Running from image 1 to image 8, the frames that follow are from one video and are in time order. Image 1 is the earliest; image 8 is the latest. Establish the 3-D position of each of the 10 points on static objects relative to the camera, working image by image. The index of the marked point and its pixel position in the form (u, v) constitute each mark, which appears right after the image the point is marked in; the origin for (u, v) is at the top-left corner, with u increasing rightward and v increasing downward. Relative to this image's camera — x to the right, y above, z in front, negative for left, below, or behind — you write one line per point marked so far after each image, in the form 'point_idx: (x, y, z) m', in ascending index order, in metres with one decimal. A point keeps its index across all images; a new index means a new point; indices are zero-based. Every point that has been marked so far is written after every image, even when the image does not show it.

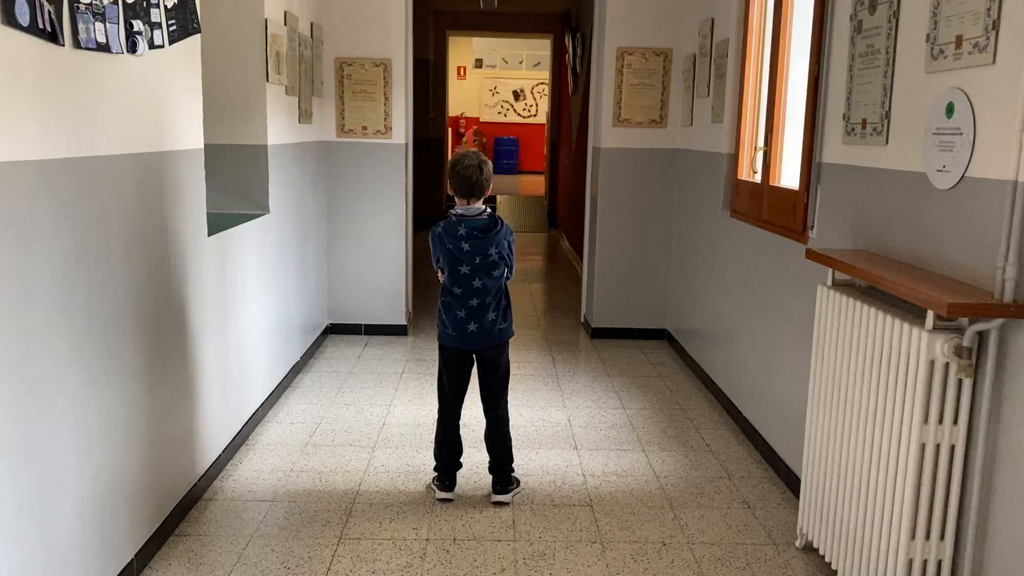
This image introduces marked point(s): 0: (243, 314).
0: (-1.0, -0.1, +3.3) m
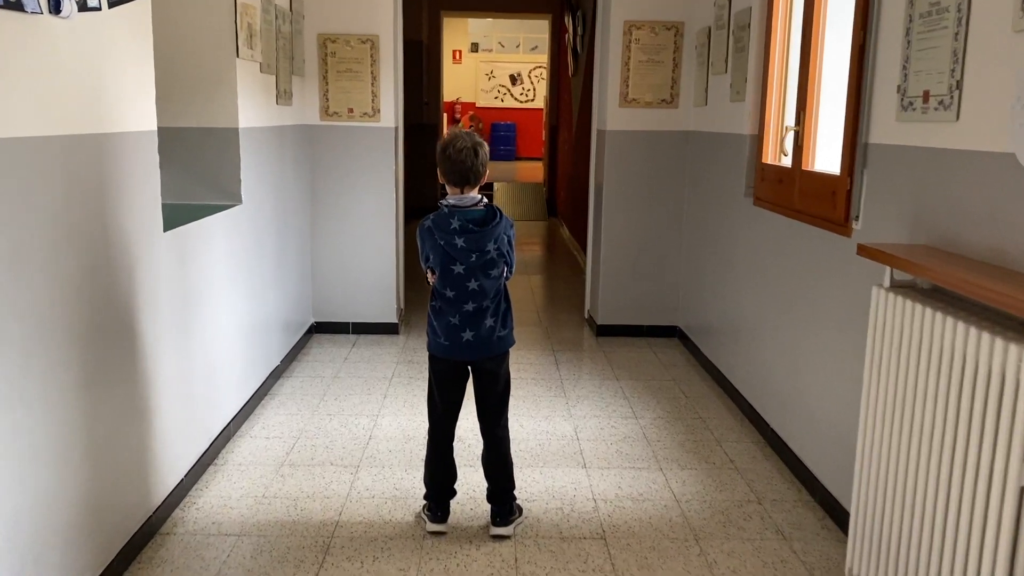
0: (-1.0, -0.1, +3.0) m
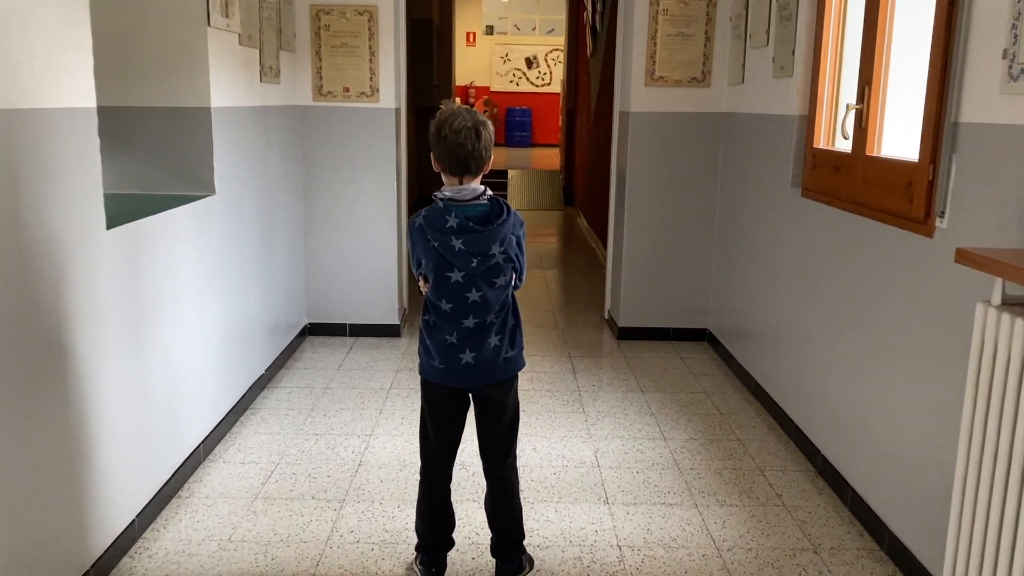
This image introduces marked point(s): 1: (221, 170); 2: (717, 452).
0: (-1.0, -0.1, +2.6) m
1: (-1.0, +0.4, +2.9) m
2: (+0.7, -0.5, +2.9) m
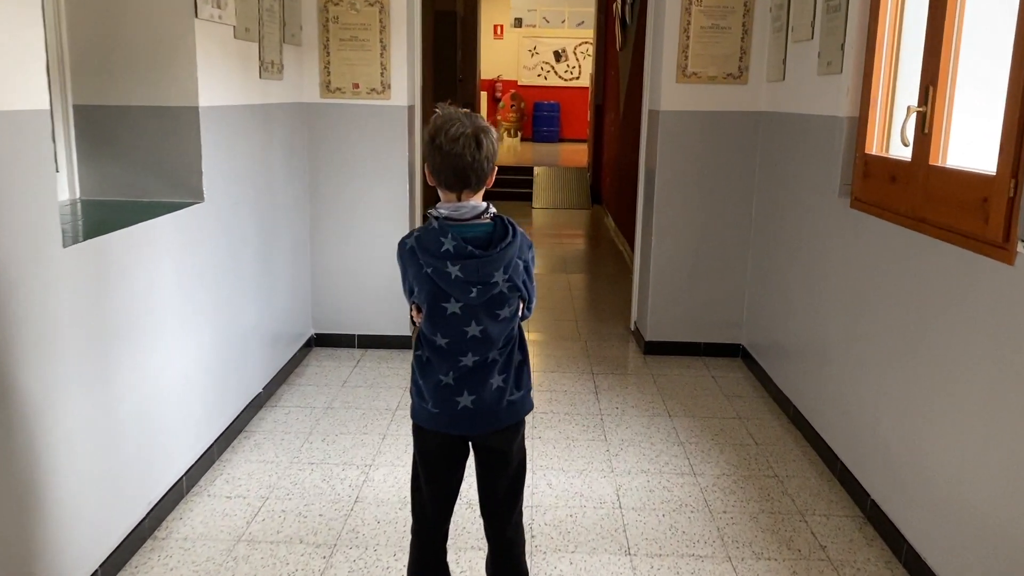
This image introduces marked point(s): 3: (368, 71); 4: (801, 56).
0: (-1.0, -0.2, +2.3) m
1: (-0.9, +0.3, +2.7) m
2: (+0.7, -0.6, +2.6) m
3: (-0.6, +0.9, +3.7) m
4: (+1.0, +0.8, +3.2) m
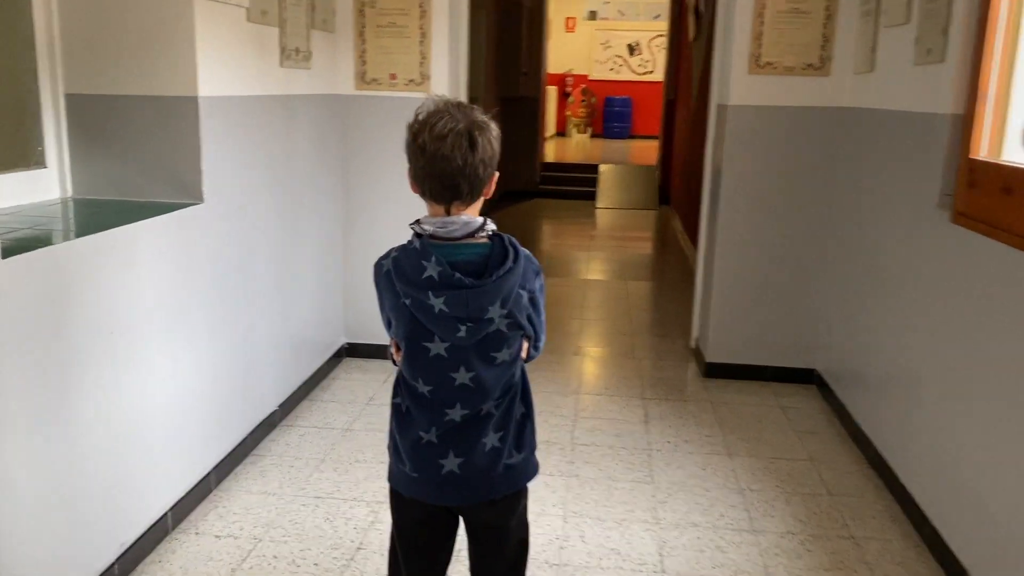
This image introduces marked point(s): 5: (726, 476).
0: (-0.9, -0.2, +2.1) m
1: (-0.8, +0.3, +2.4) m
2: (+0.8, -0.7, +2.2) m
3: (-0.4, +0.9, +3.4) m
4: (+1.2, +0.8, +2.7) m
5: (+0.6, -0.6, +2.6) m
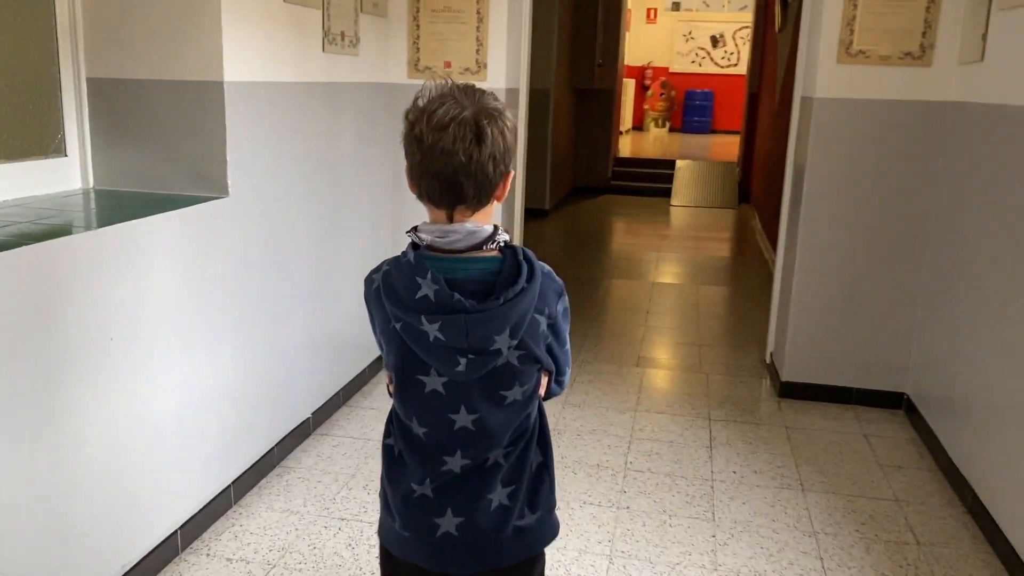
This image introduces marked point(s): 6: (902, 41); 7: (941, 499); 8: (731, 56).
0: (-0.8, -0.2, +1.9) m
1: (-0.7, +0.3, +2.3) m
2: (+0.8, -0.7, +1.9) m
3: (-0.2, +0.9, +3.2) m
4: (+1.3, +0.7, +2.4) m
5: (+0.8, -0.6, +2.3) m
6: (+1.3, +0.8, +2.9) m
7: (+1.2, -0.6, +2.5) m
8: (+3.1, +3.3, +12.5) m
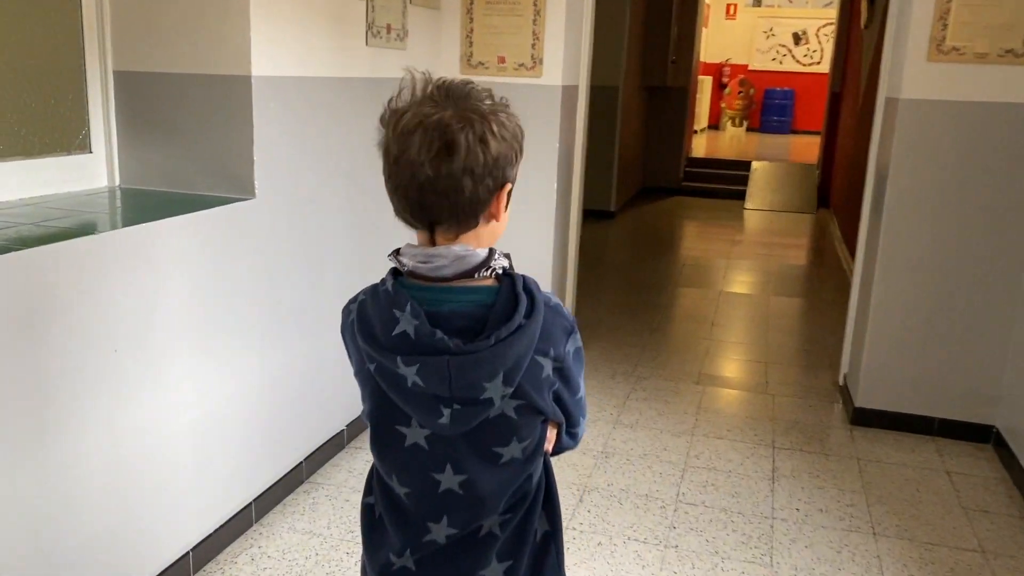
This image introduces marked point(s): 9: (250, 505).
0: (-0.7, -0.2, +1.8) m
1: (-0.6, +0.3, +2.1) m
2: (+0.9, -0.8, +1.6) m
3: (0.0, +0.8, +3.0) m
4: (+1.5, +0.6, +2.1) m
5: (+0.8, -0.6, +2.1) m
6: (+1.4, +0.7, +2.6) m
7: (+1.3, -0.6, +2.2) m
8: (+4.1, +3.2, +12.0) m
9: (-0.6, -0.5, +2.2) m
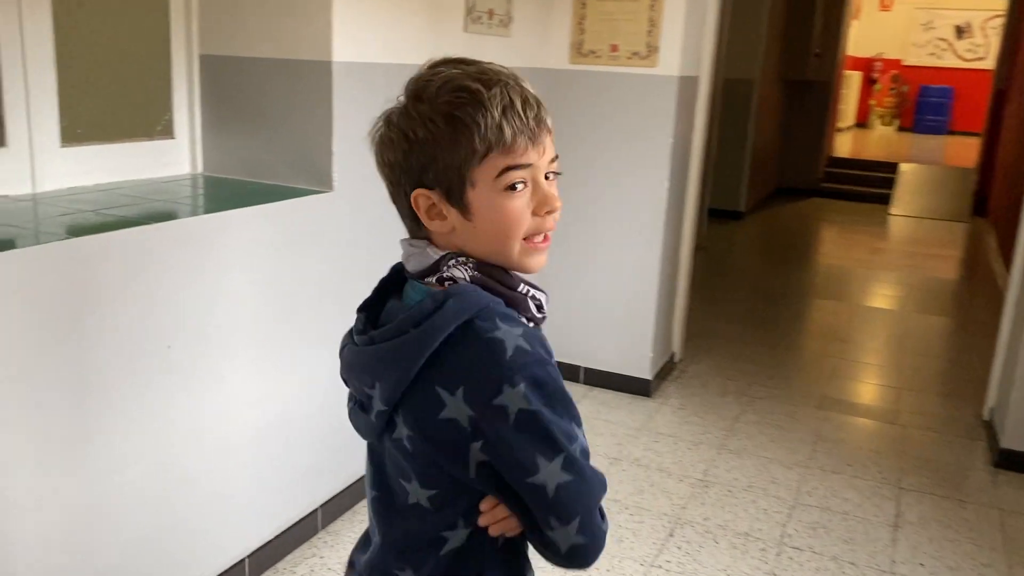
0: (-0.6, -0.2, +1.7) m
1: (-0.4, +0.3, +2.0) m
2: (+1.0, -0.8, +1.3) m
3: (+0.4, +0.8, +2.8) m
4: (+1.7, +0.5, +1.7) m
5: (+1.0, -0.7, +1.8) m
6: (+1.7, +0.7, +2.2) m
7: (+1.4, -0.7, +1.8) m
8: (+5.8, +3.0, +11.1) m
9: (-0.5, -0.5, +2.1) m
